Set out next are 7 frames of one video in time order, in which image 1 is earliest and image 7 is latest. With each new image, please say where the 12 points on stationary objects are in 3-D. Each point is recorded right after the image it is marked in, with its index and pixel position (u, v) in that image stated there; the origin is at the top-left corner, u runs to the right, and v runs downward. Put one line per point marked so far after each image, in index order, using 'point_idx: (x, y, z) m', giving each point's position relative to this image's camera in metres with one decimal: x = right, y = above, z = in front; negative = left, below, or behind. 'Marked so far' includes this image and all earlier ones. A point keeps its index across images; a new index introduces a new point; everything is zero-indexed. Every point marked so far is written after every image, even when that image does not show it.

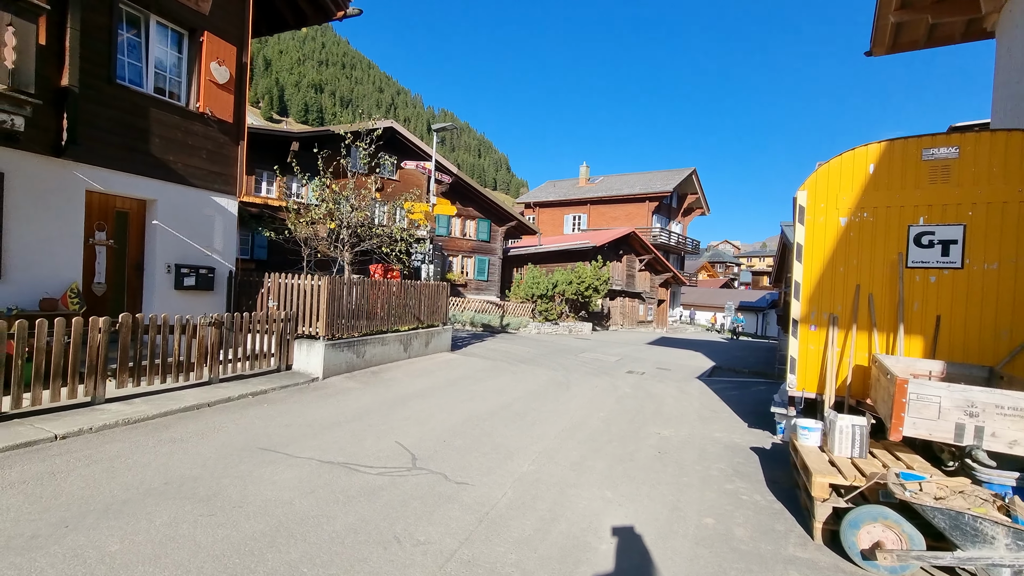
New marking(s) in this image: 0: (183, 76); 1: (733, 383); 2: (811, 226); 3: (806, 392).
0: (-6.7, +4.3, +9.9) m
1: (+6.4, -2.7, +13.9) m
2: (+4.2, +0.9, +6.7) m
3: (+4.1, -1.5, +6.7) m
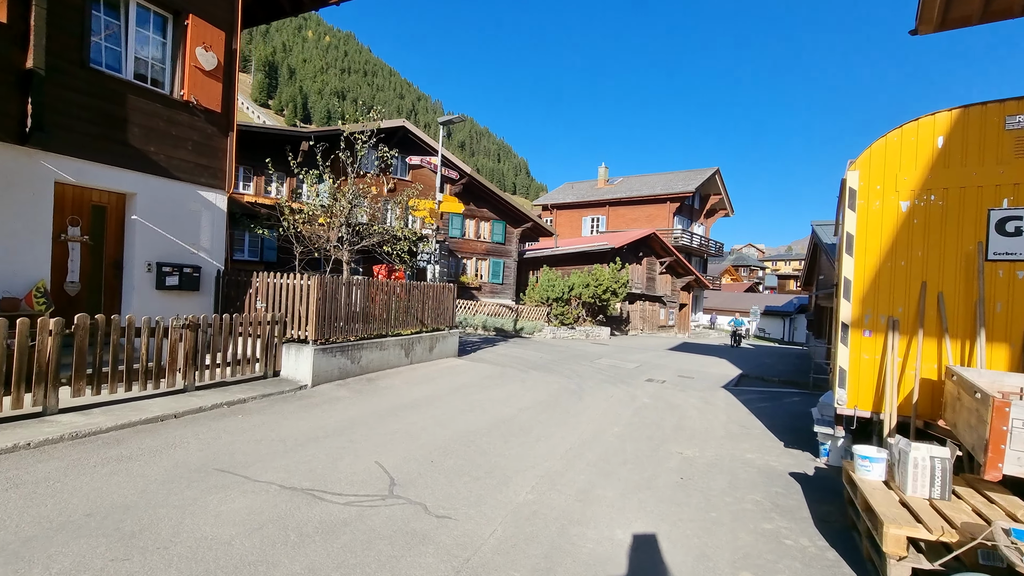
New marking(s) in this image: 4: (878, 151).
0: (-6.6, +4.4, +9.3) m
1: (+6.6, -2.7, +12.7) m
2: (+4.1, +0.9, +5.7) m
3: (+4.1, -1.4, +5.6) m
4: (+4.2, +1.6, +5.6) m
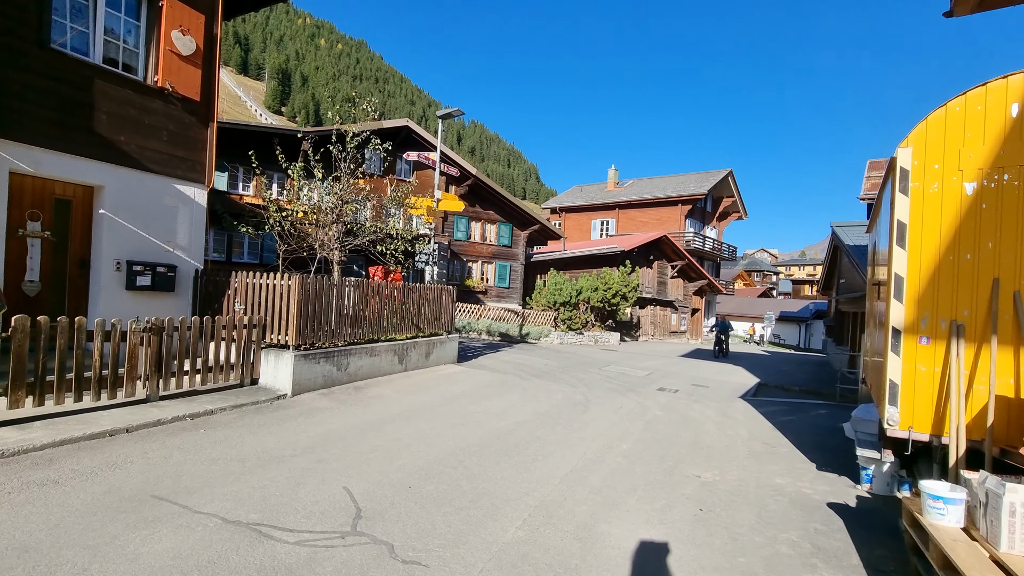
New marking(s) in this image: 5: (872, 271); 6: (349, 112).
0: (-6.7, +4.3, +8.7) m
1: (+6.6, -2.8, +11.7) m
2: (+4.0, +0.9, +4.8) m
3: (+3.9, -1.4, +4.7) m
4: (+4.1, +1.6, +4.7) m
5: (+5.7, +0.3, +7.7) m
6: (-5.0, +5.4, +14.8) m
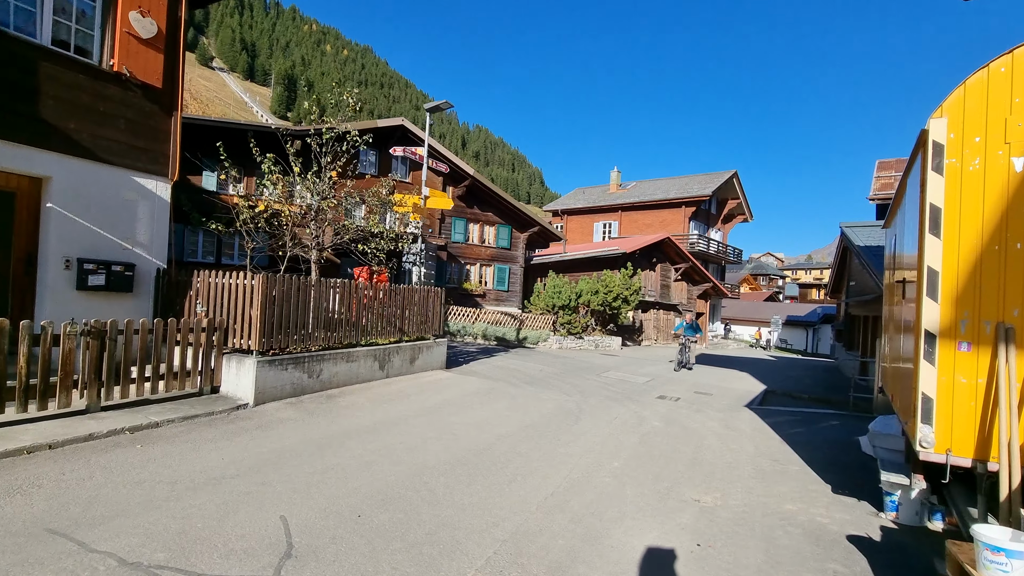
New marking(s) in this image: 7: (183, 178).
0: (-6.9, +4.3, +8.1) m
1: (+6.4, -2.8, +10.9) m
2: (+3.7, +0.9, +4.0) m
3: (+3.6, -1.4, +4.0) m
4: (+3.8, +1.6, +4.0) m
5: (+5.4, +0.3, +6.9) m
6: (-5.2, +5.3, +14.2) m
7: (-11.1, +3.7, +16.1) m
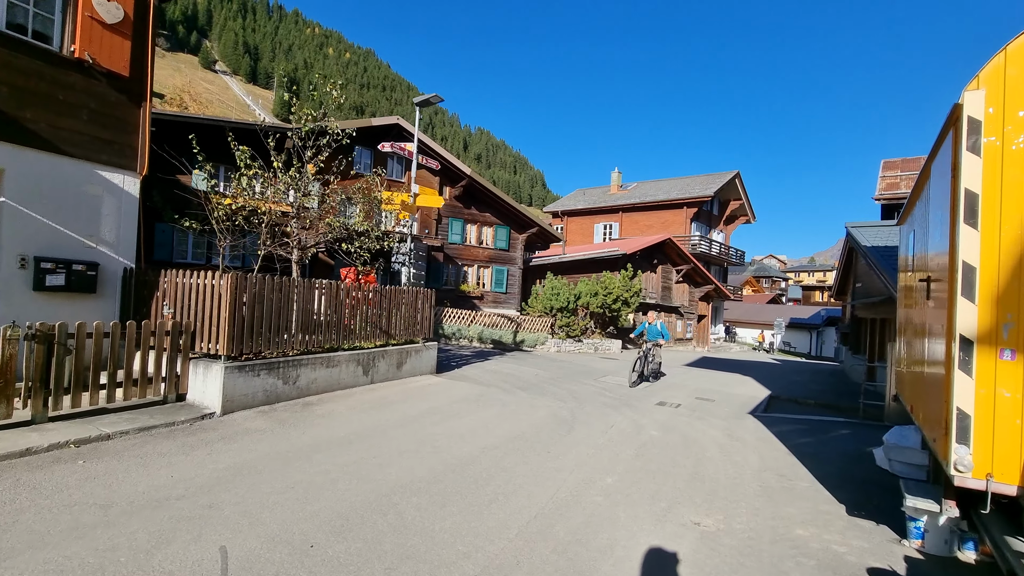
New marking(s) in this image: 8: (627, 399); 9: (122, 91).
0: (-7.1, +4.3, +7.6) m
1: (+6.2, -2.9, +10.4) m
2: (+3.5, +0.9, +3.5) m
3: (+3.4, -1.4, +3.4) m
4: (+3.6, +1.6, +3.4) m
5: (+5.2, +0.3, +6.3) m
6: (-5.4, +5.3, +13.7) m
7: (-11.3, +3.7, +15.6) m
8: (+2.9, -2.8, +12.3) m
9: (-6.7, +3.4, +8.3) m
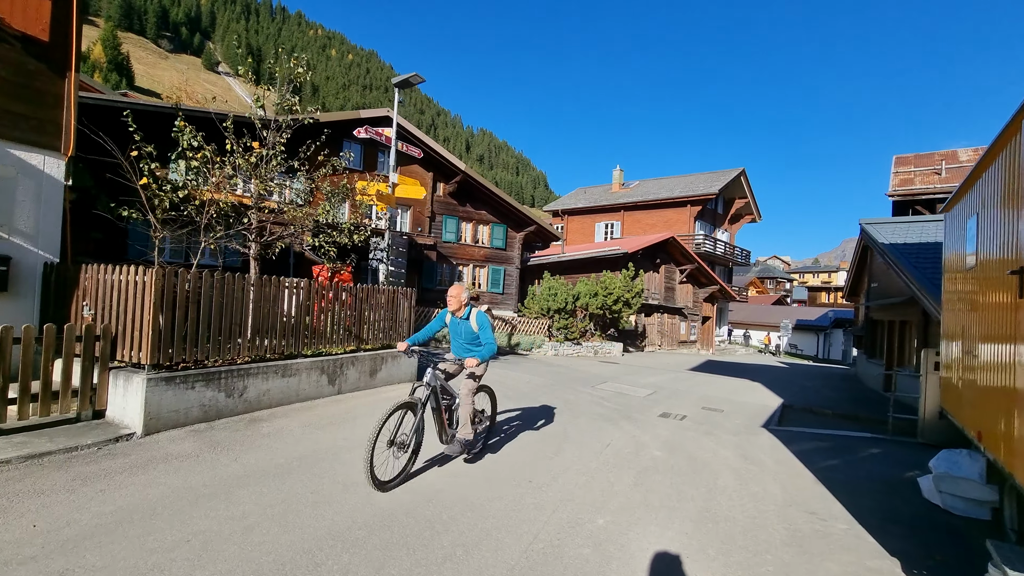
0: (-7.5, +4.4, +6.5) m
1: (+5.9, -2.8, +9.2) m
2: (+3.1, +1.0, +2.3) m
3: (+3.1, -1.3, +2.2) m
4: (+3.3, +1.7, +2.3) m
5: (+4.9, +0.3, +5.1) m
6: (-5.7, +5.3, +12.6) m
7: (-11.6, +3.7, +14.6) m
8: (+2.6, -2.8, +11.1) m
9: (-7.0, +3.4, +7.2) m
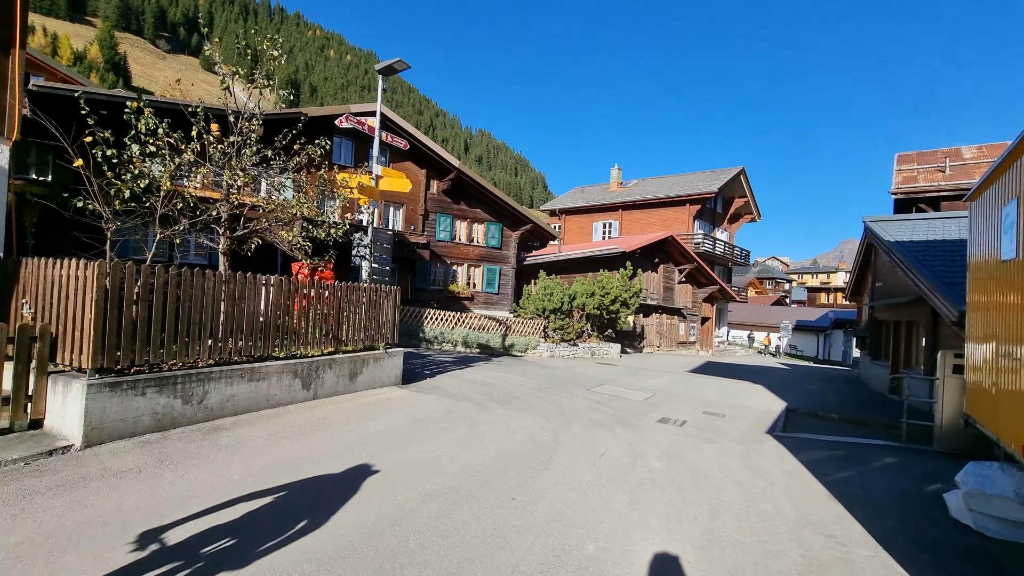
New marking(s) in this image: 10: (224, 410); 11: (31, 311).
0: (-7.7, +4.4, +5.9) m
1: (+5.7, -2.8, +8.6) m
2: (+2.9, +1.0, +1.7) m
3: (+2.9, -1.3, +1.6) m
4: (+3.1, +1.7, +1.7) m
5: (+4.7, +0.4, +4.6) m
6: (-5.9, +5.3, +12.0) m
7: (-11.8, +3.7, +13.9) m
8: (+2.4, -2.8, +10.5) m
9: (-7.2, +3.5, +6.6) m
10: (-4.2, -1.7, +7.1) m
11: (-6.1, -0.3, +6.2) m
